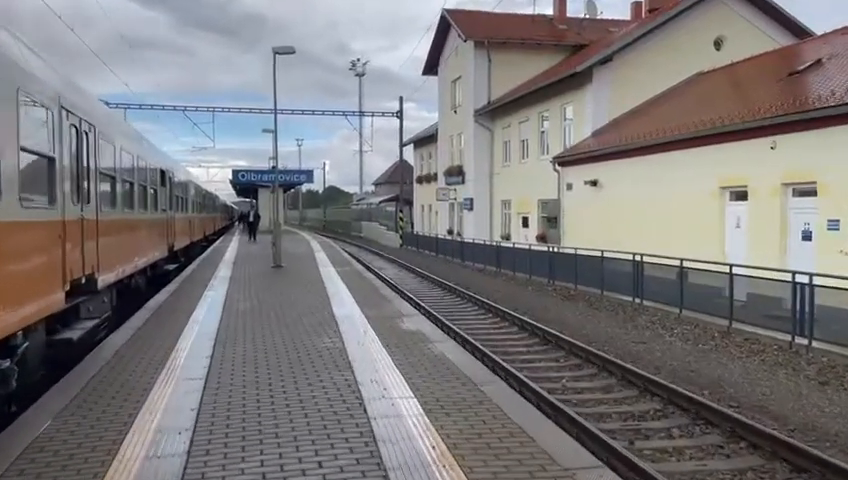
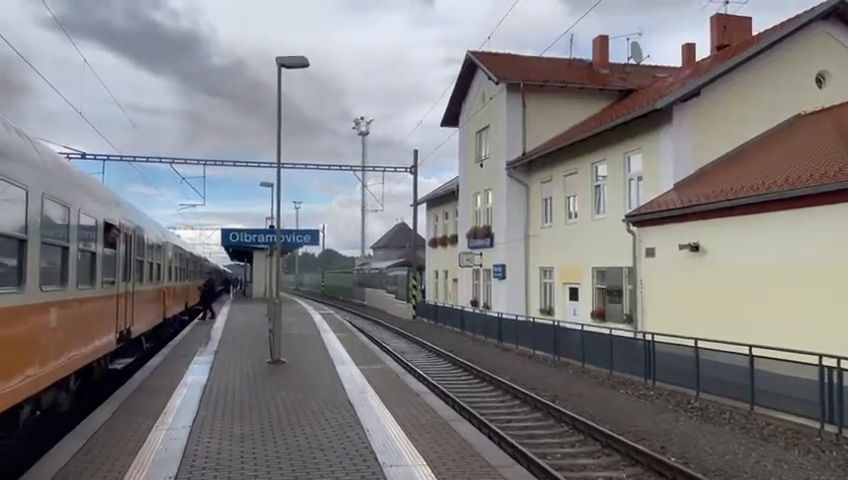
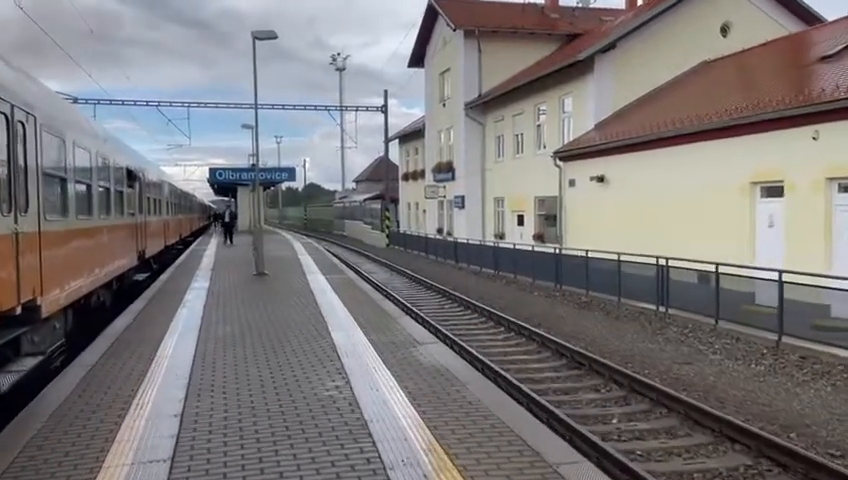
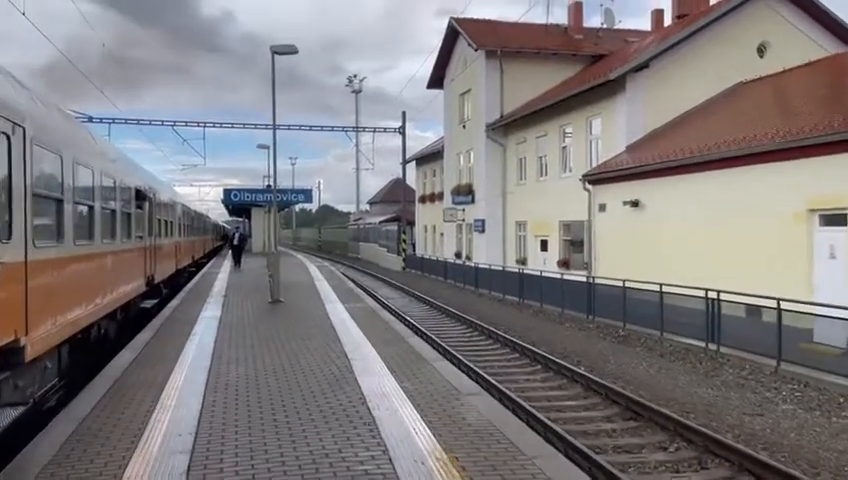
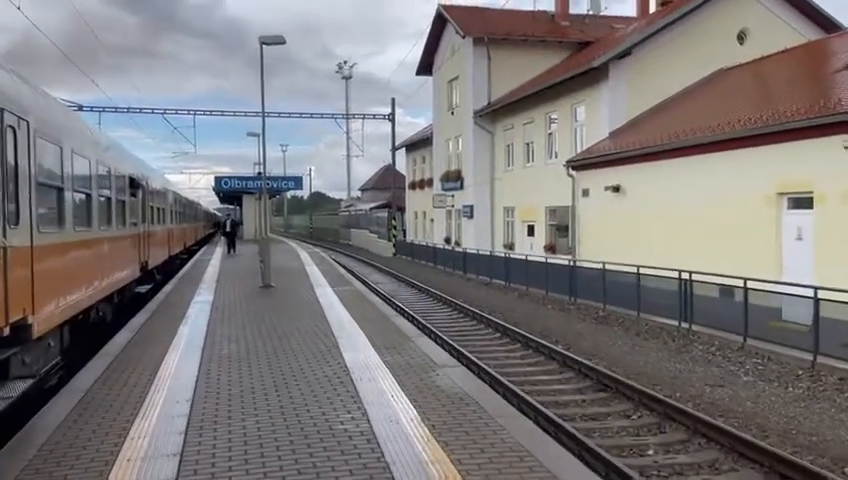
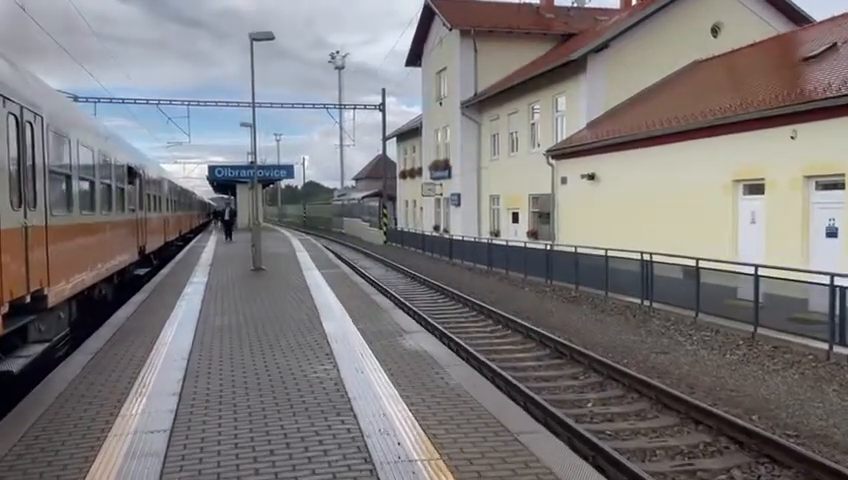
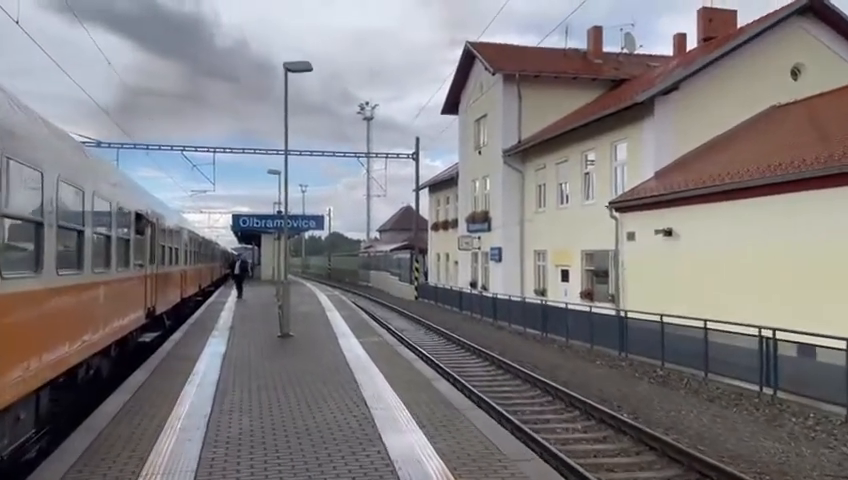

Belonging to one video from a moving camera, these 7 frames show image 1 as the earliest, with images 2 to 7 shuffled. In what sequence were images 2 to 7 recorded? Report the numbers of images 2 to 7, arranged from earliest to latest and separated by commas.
6, 3, 5, 4, 7, 2
